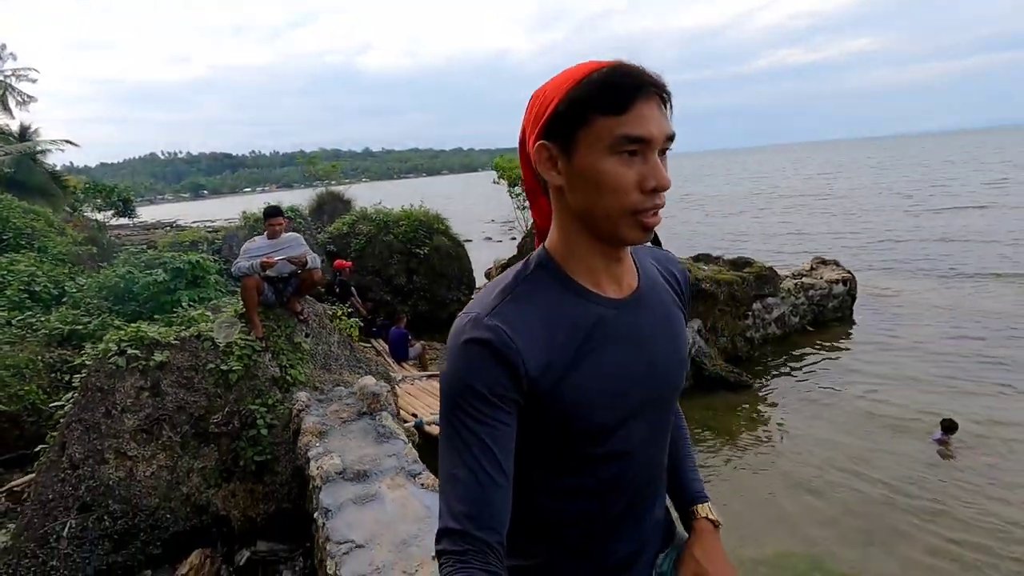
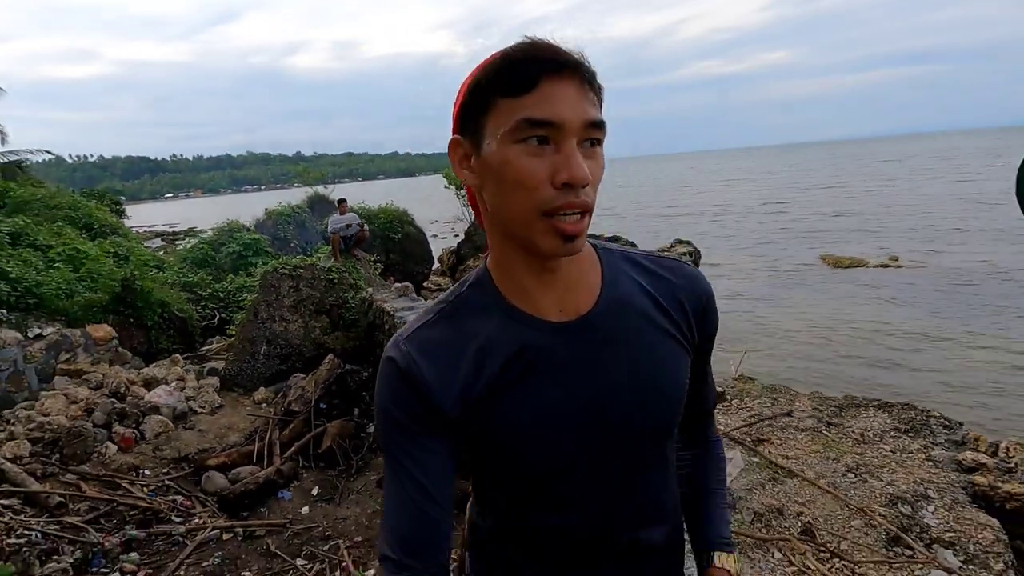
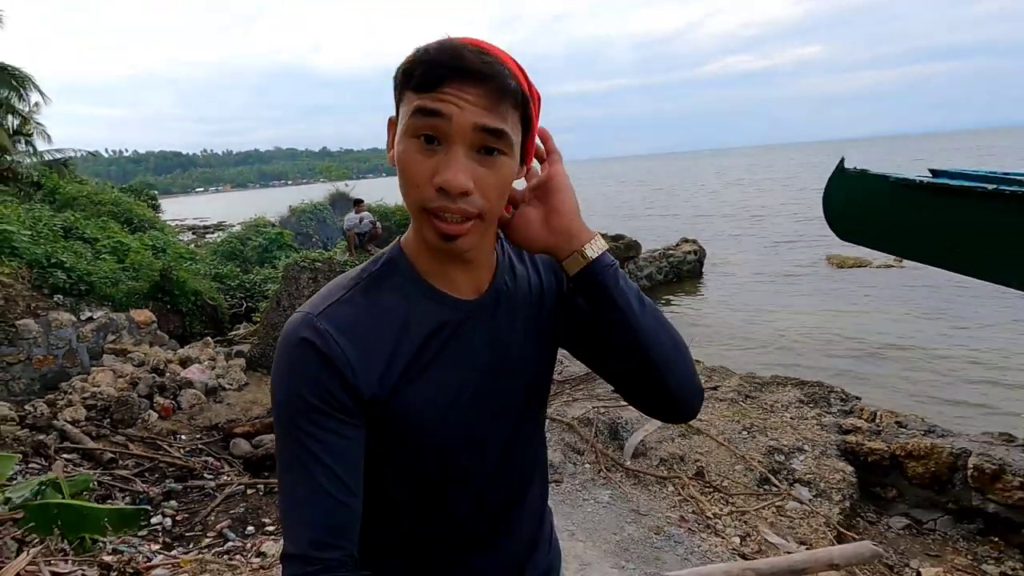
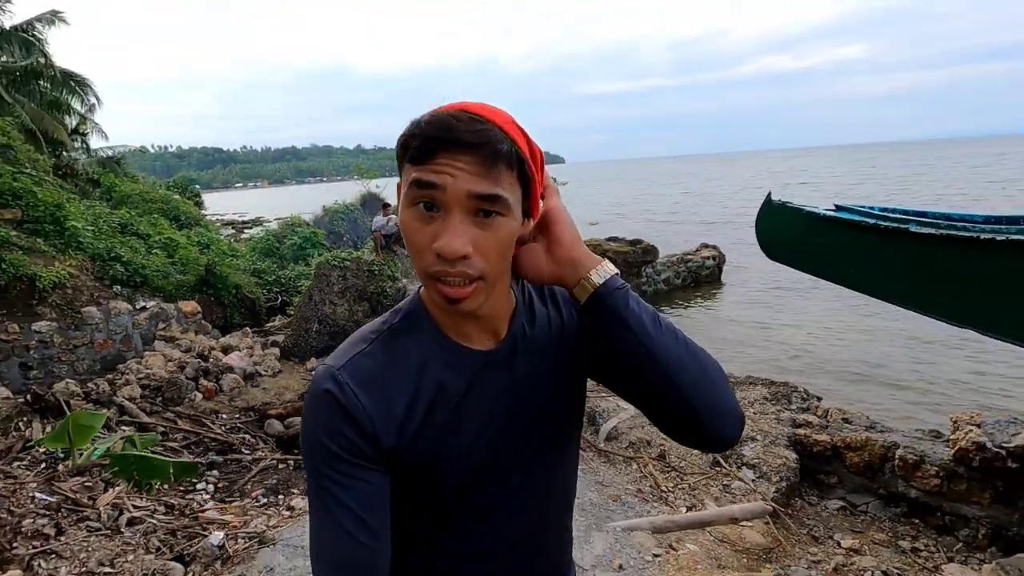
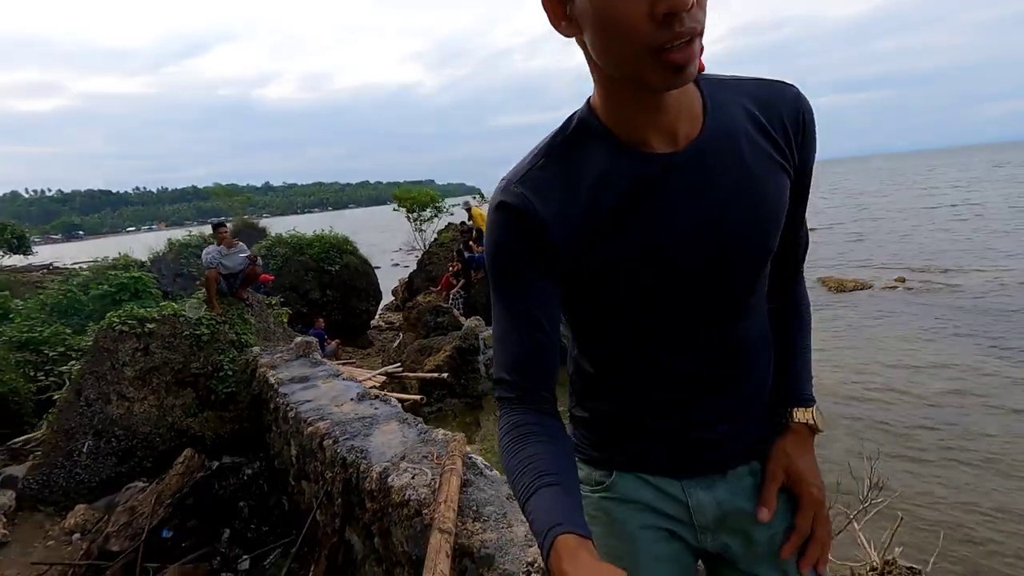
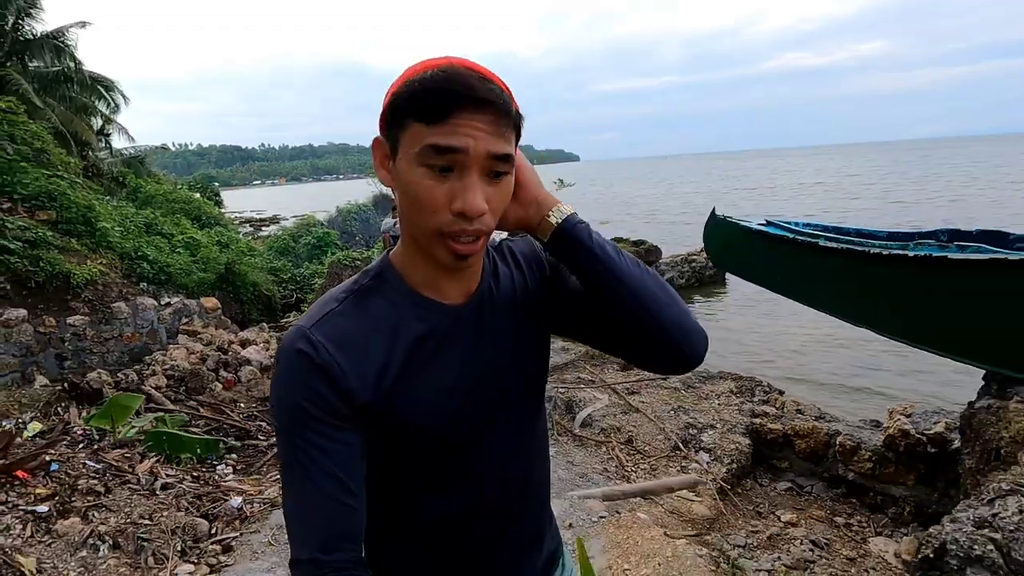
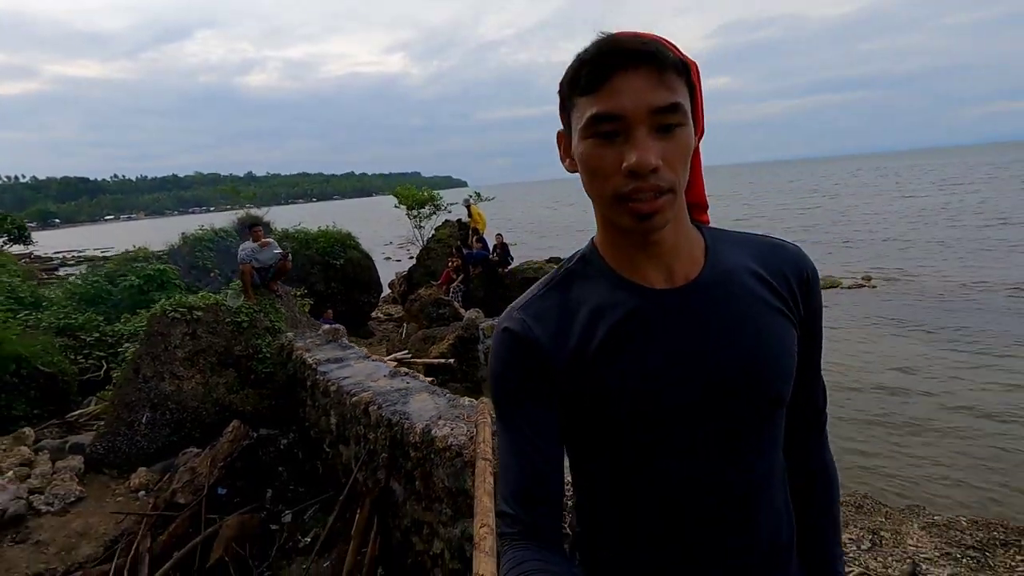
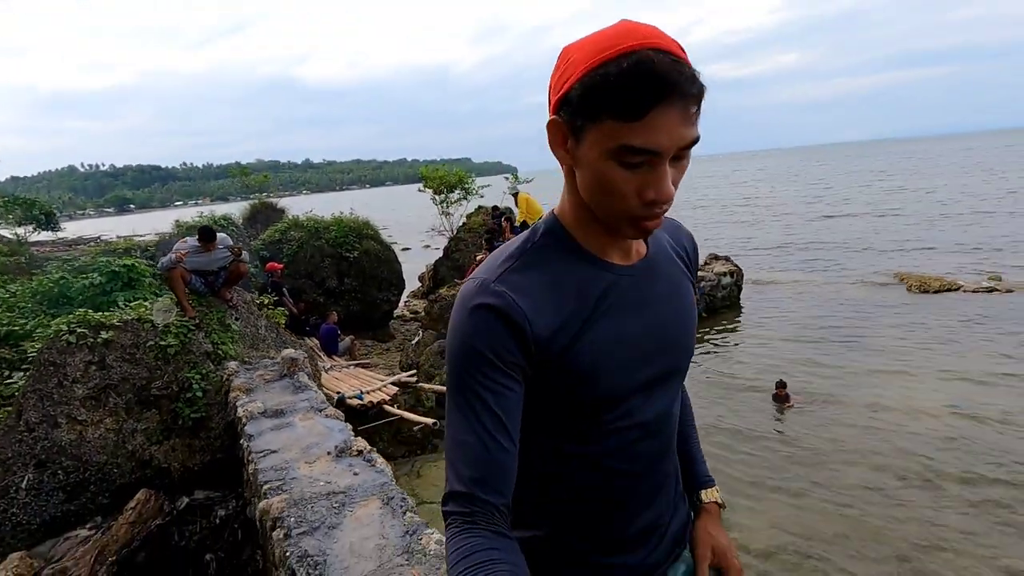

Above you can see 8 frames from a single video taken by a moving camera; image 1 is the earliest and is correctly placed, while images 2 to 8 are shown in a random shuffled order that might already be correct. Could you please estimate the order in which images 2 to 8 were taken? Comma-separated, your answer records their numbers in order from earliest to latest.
8, 5, 7, 2, 3, 4, 6
